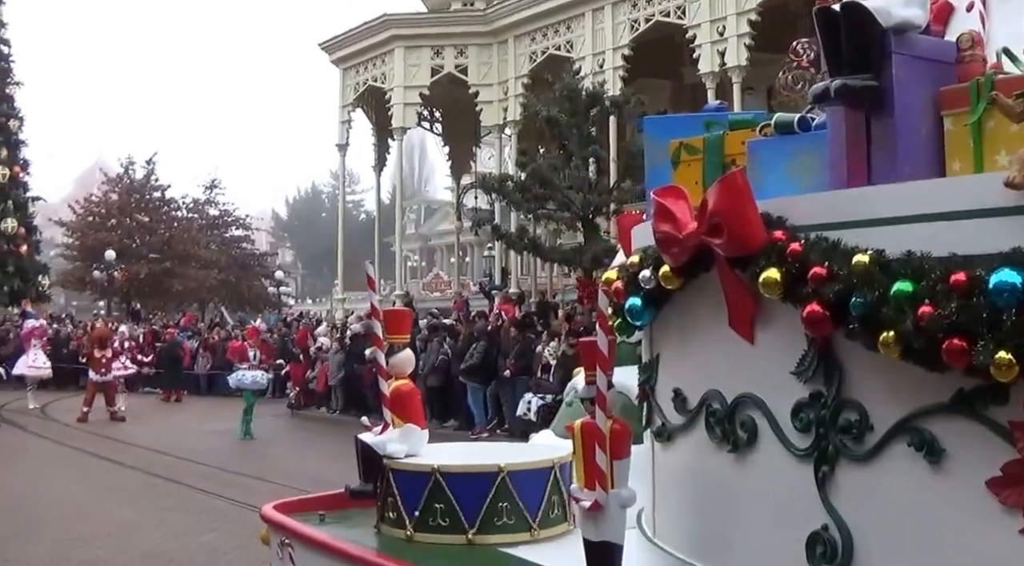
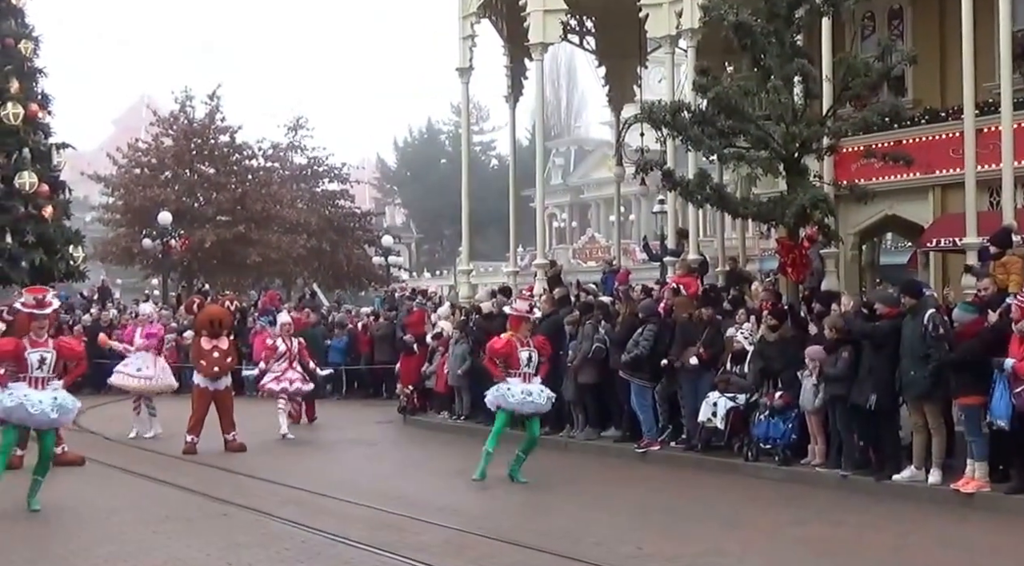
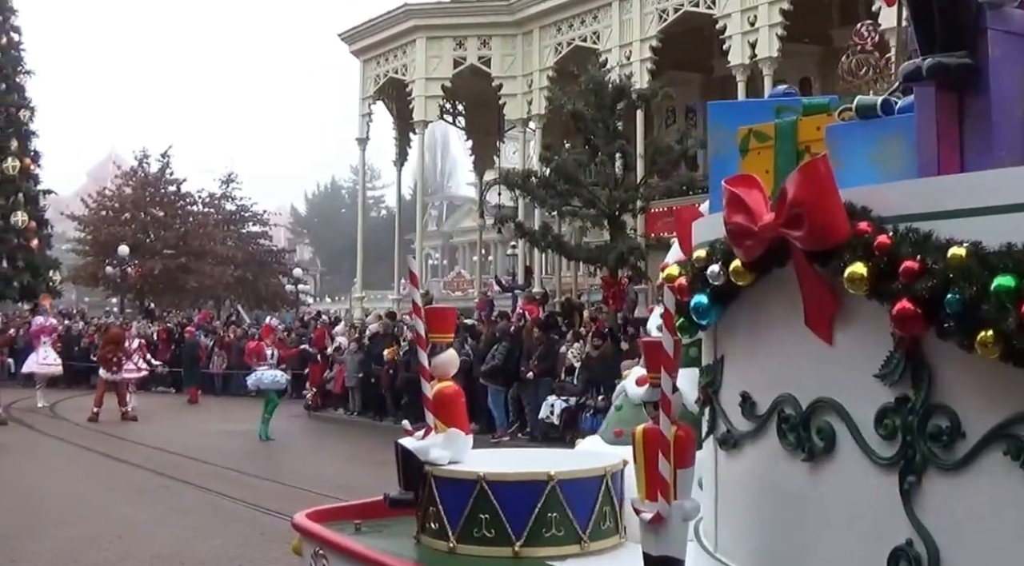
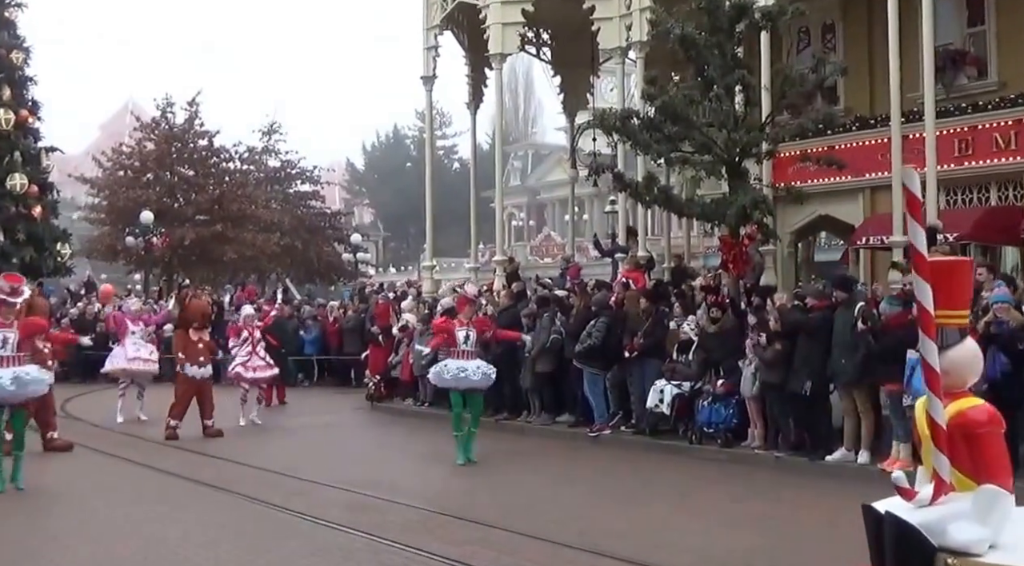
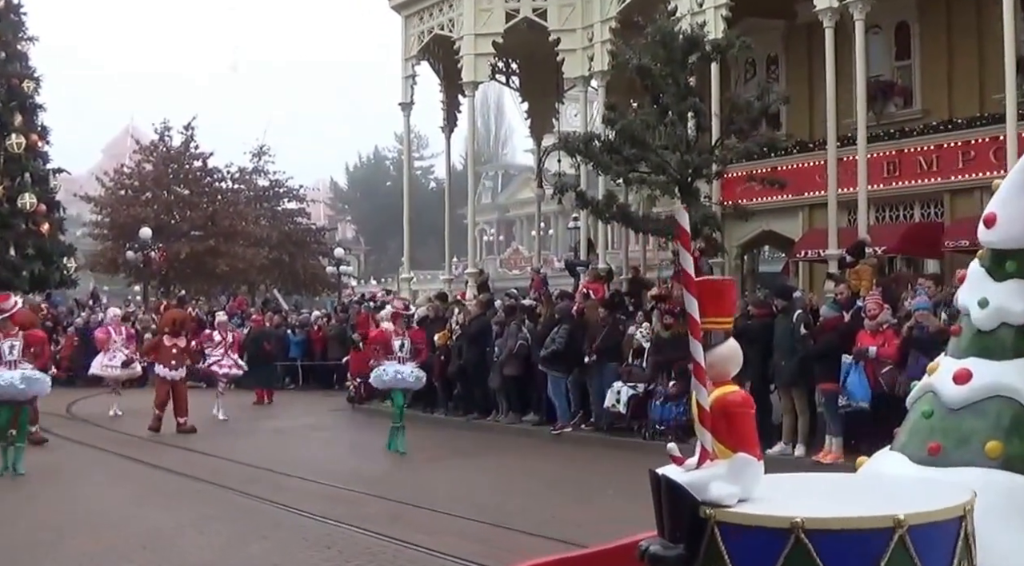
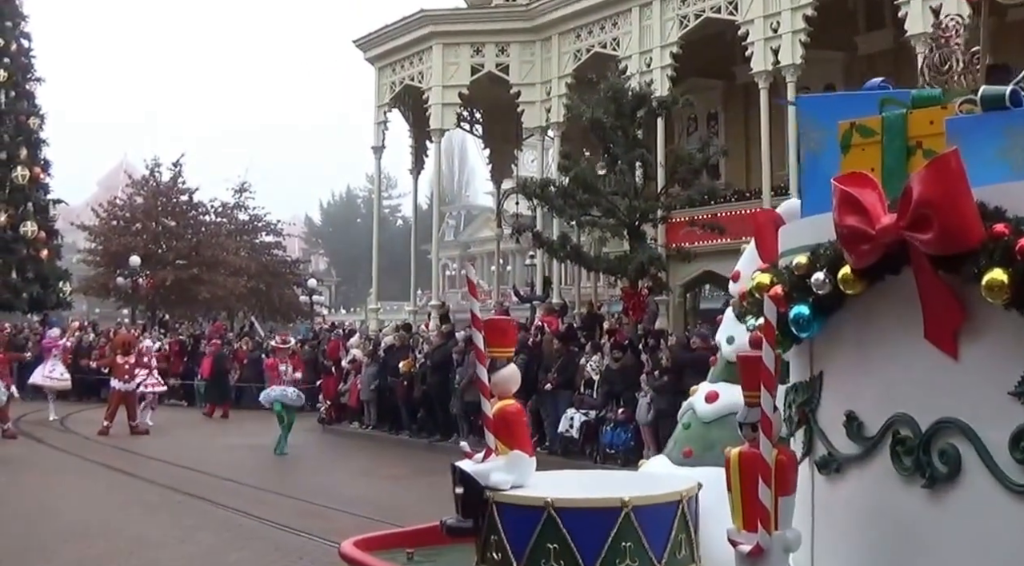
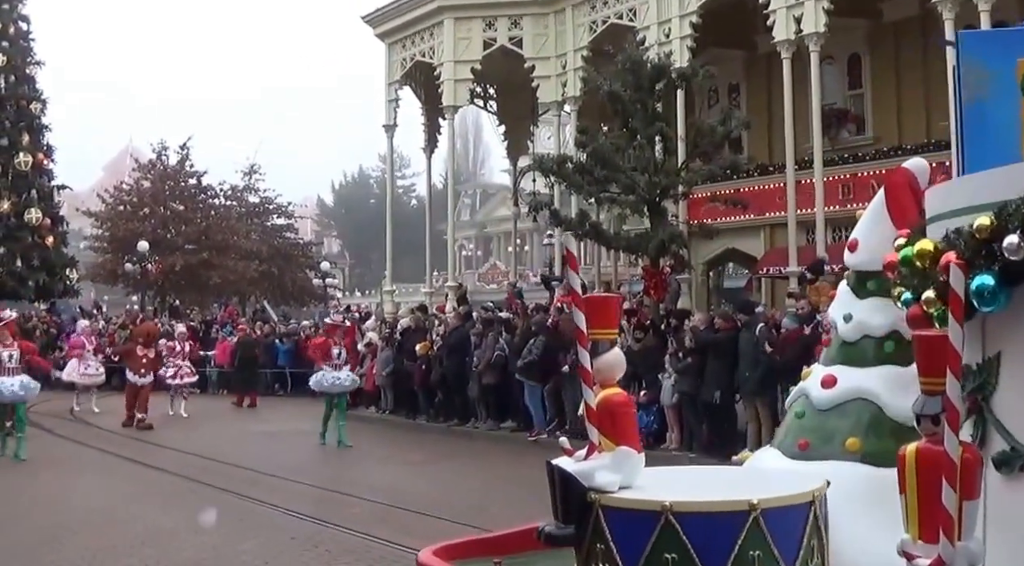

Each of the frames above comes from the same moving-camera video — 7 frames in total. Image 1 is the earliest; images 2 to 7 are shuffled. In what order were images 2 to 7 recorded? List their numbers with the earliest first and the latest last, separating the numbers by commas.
3, 6, 7, 5, 4, 2
